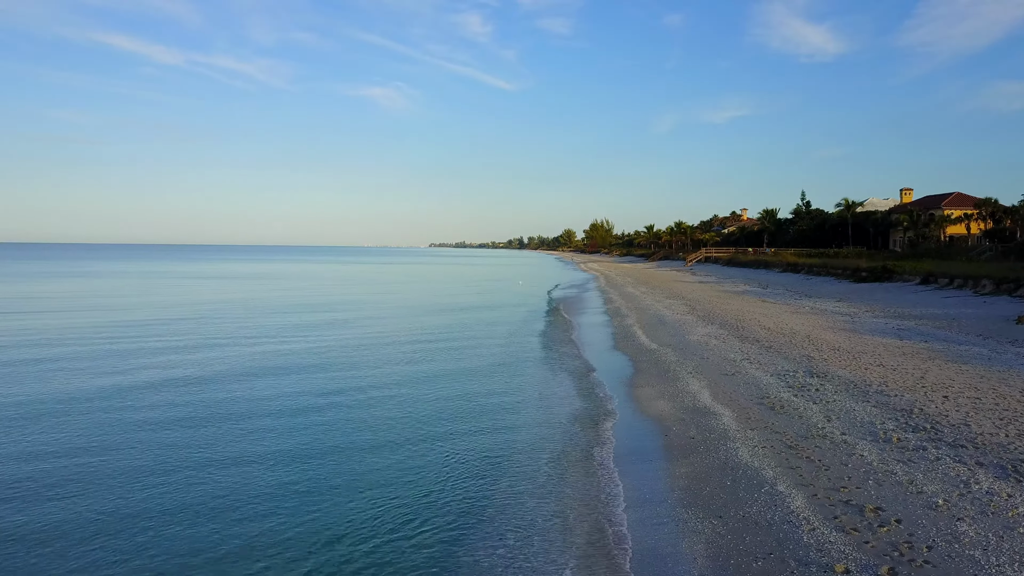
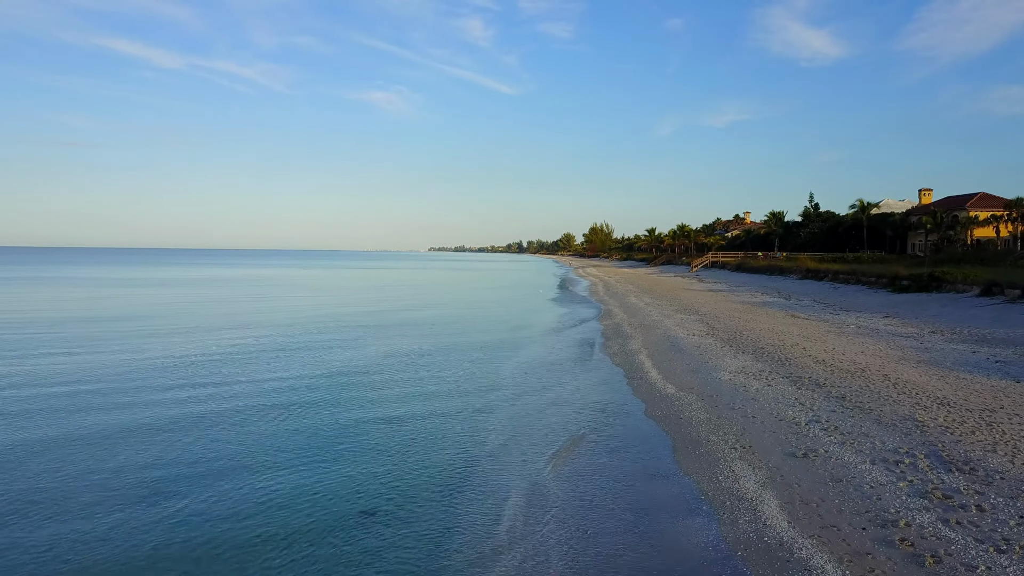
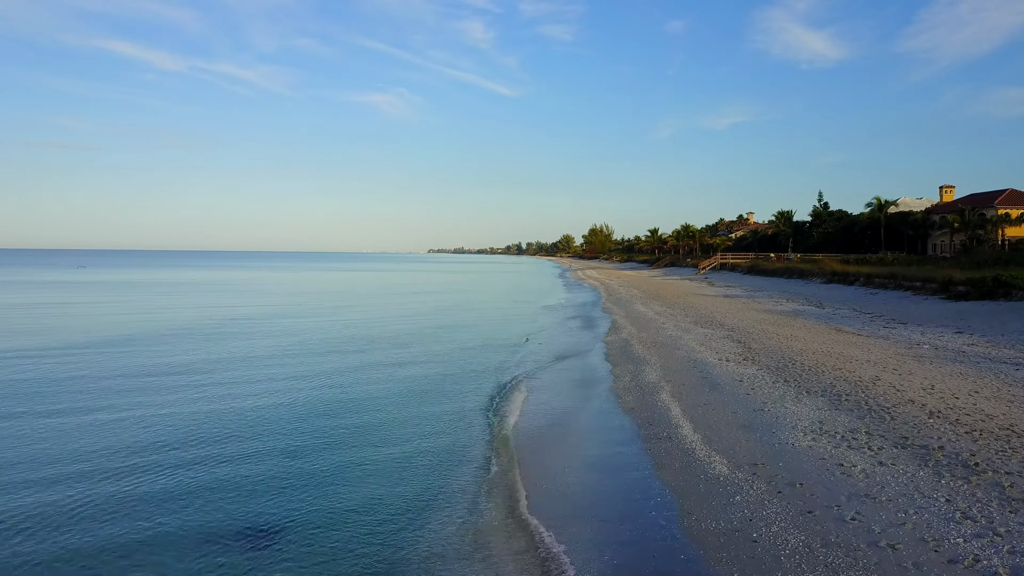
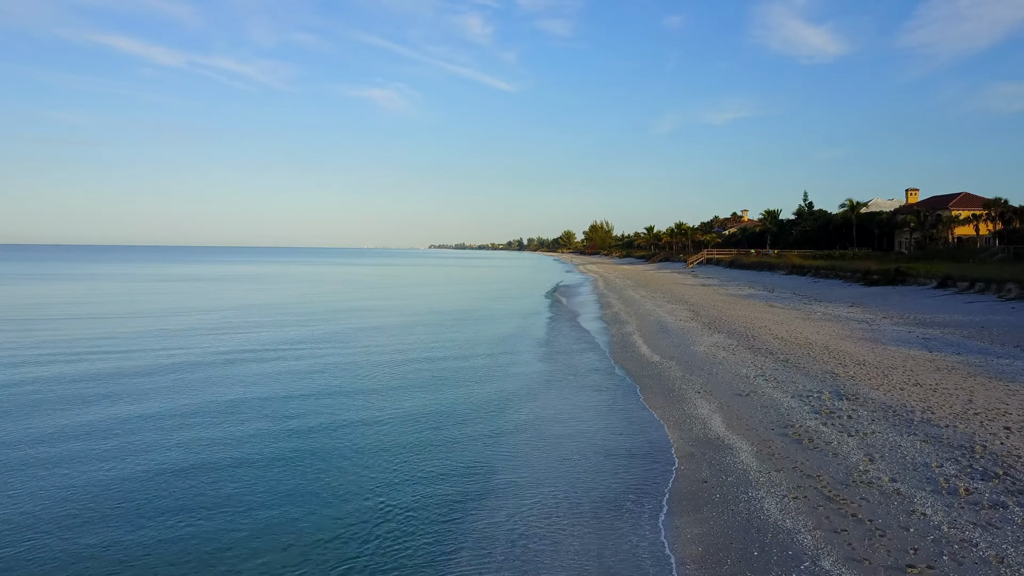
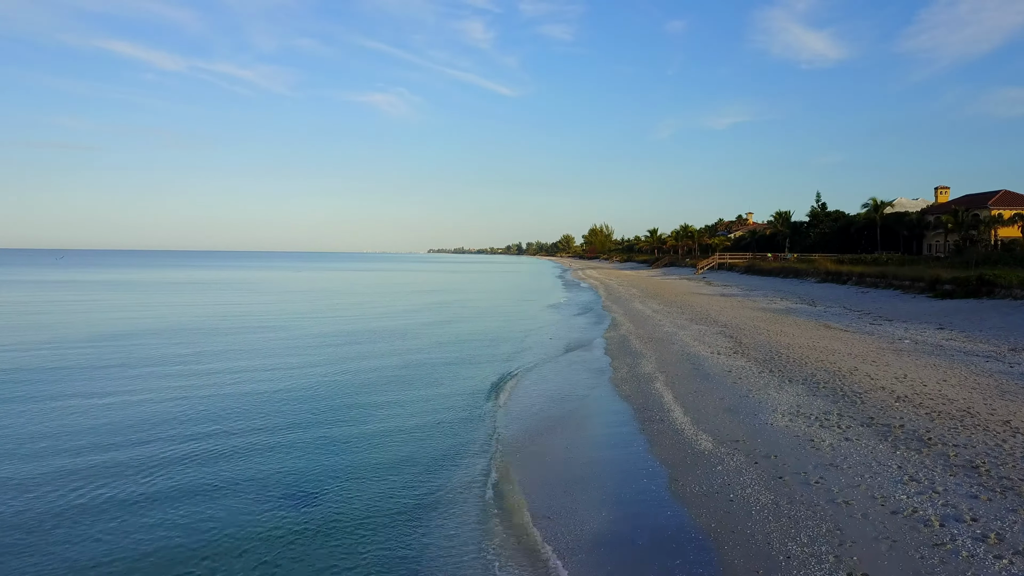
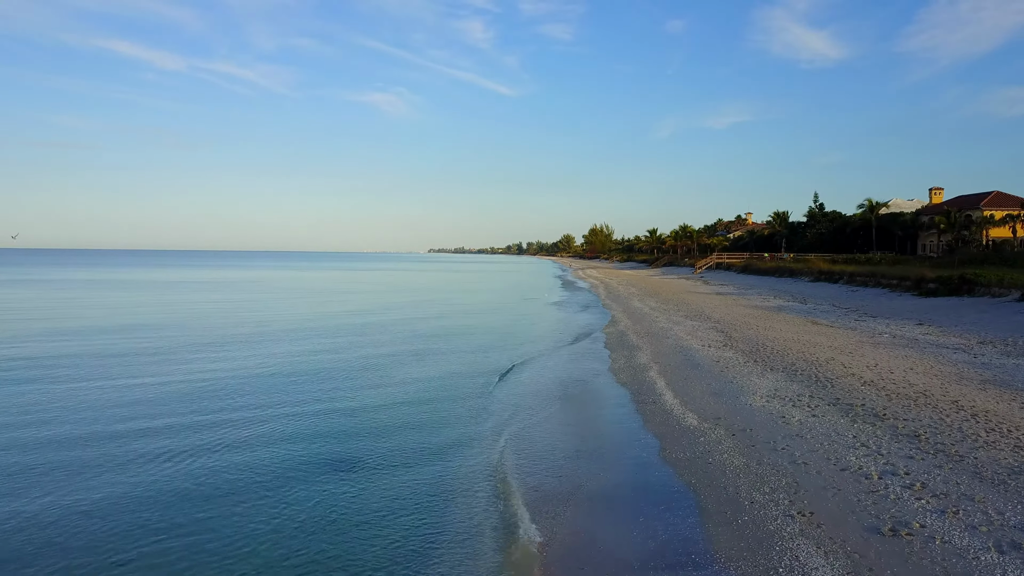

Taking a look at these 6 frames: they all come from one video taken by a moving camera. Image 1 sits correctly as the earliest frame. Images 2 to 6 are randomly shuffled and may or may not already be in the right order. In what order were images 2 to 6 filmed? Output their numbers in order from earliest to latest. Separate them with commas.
4, 2, 6, 5, 3
